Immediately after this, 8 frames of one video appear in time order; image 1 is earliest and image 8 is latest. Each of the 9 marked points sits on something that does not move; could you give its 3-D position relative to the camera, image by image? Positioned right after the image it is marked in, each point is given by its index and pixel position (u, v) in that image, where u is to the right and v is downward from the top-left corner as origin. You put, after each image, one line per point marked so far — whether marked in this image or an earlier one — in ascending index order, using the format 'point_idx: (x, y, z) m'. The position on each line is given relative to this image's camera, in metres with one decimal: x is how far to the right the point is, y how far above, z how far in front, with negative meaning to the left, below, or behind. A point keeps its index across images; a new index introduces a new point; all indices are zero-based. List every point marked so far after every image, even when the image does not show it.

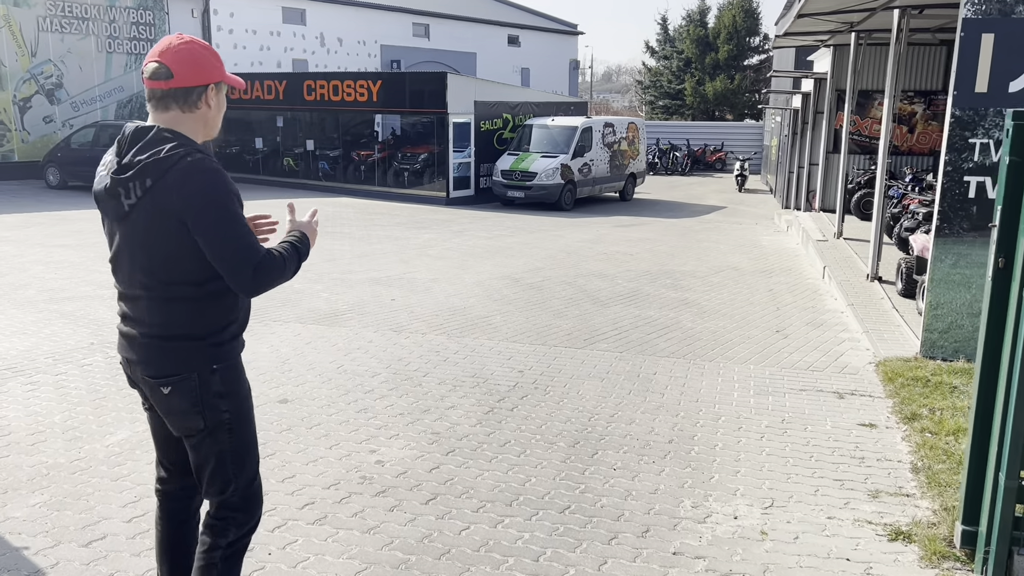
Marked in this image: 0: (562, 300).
0: (+0.5, -0.1, +9.2) m
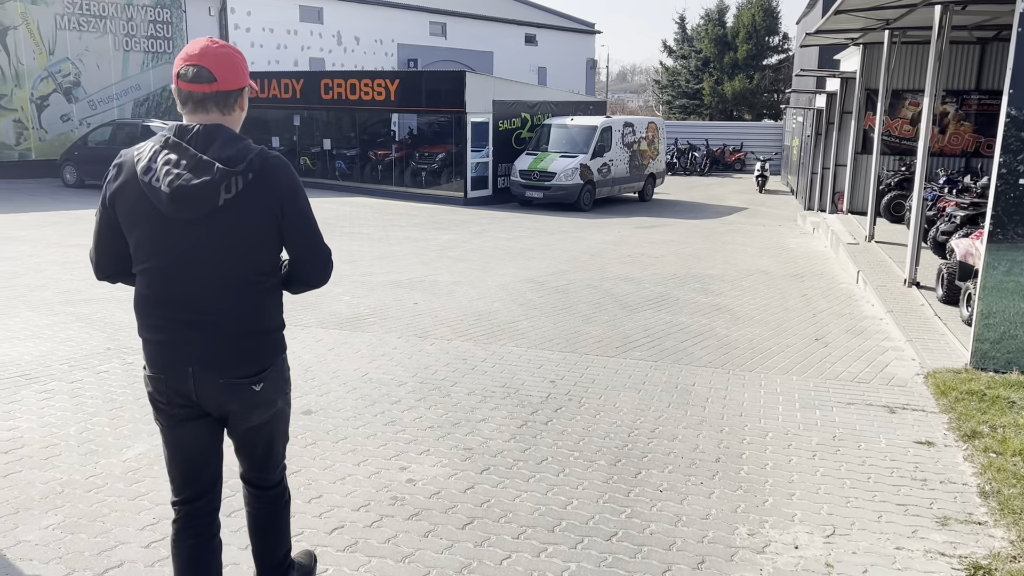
0: (+0.8, -0.2, +8.9) m
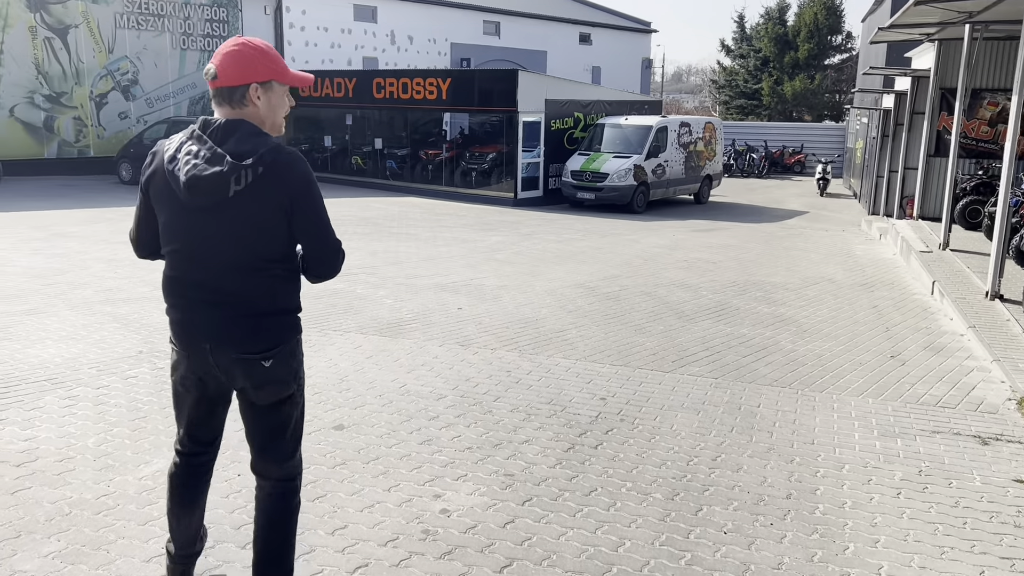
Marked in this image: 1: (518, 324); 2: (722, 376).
0: (+1.3, -0.3, +8.4) m
1: (+0.1, -0.3, +7.7) m
2: (+1.5, -0.6, +6.1) m
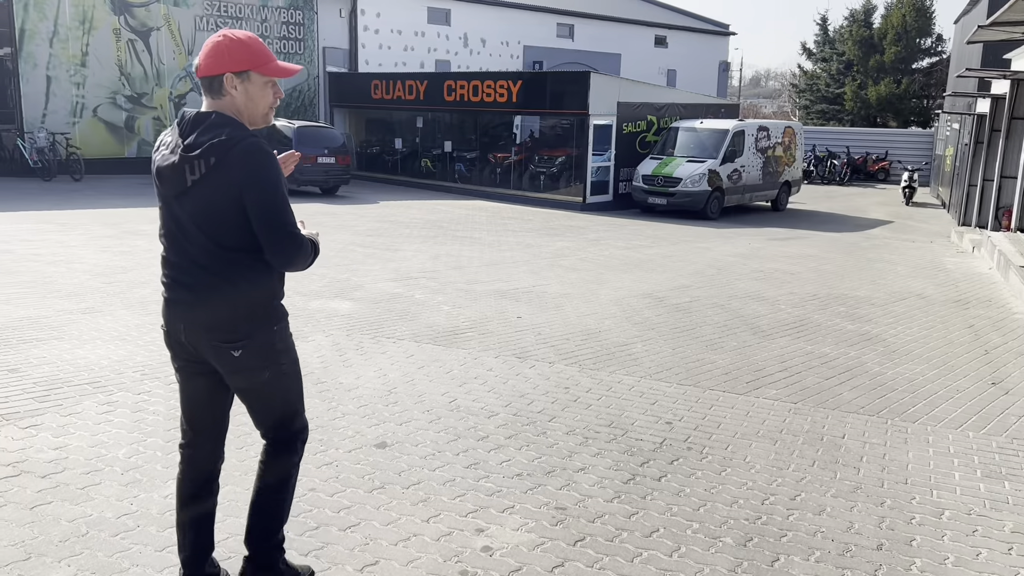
0: (+1.9, -0.4, +7.9) m
1: (+0.6, -0.4, +7.2) m
2: (+1.9, -0.7, +5.6) m
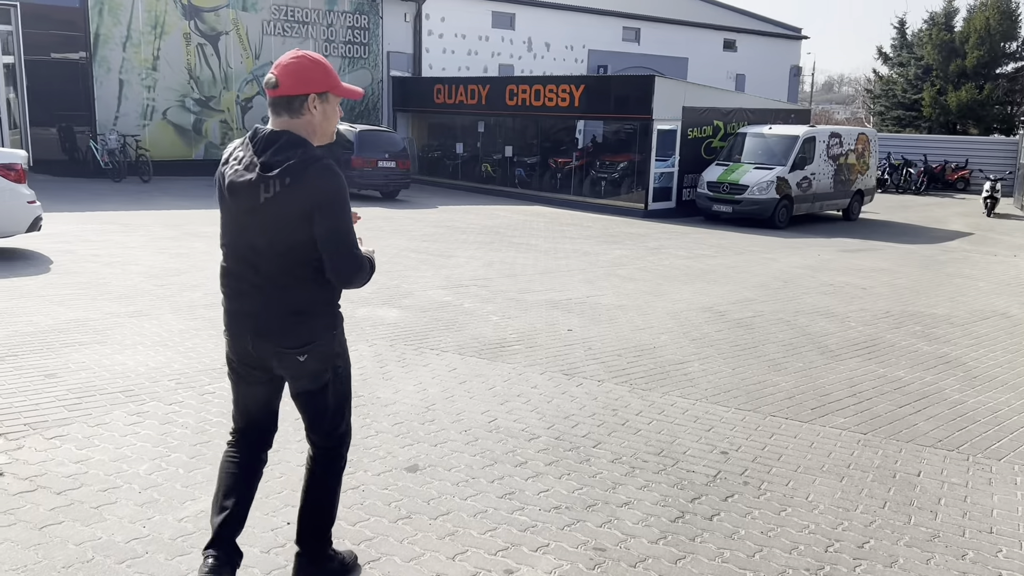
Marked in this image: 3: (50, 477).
0: (+2.3, -0.5, +7.5) m
1: (+1.0, -0.5, +6.9) m
2: (+2.2, -0.9, +5.1) m
3: (-2.1, -0.9, +3.9) m
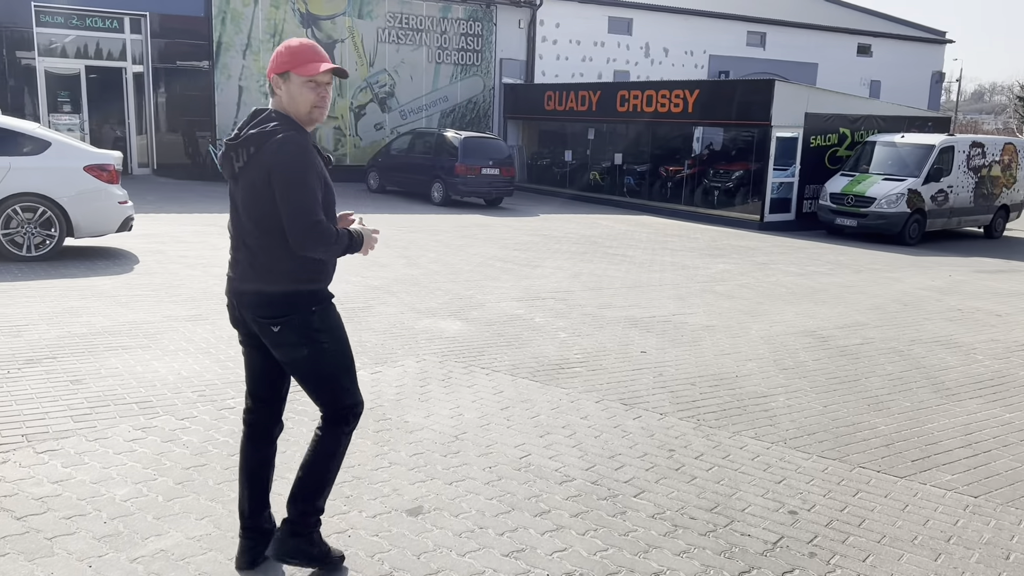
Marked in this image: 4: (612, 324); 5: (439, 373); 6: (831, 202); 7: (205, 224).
0: (+2.8, -0.7, +6.5) m
1: (+1.4, -0.7, +6.1) m
2: (+2.3, -1.0, +4.2) m
3: (-2.1, -0.9, +3.5) m
4: (+0.9, -0.3, +8.0) m
5: (-0.5, -0.6, +5.9) m
6: (+7.2, +2.0, +19.3) m
7: (-5.2, +1.1, +14.5) m
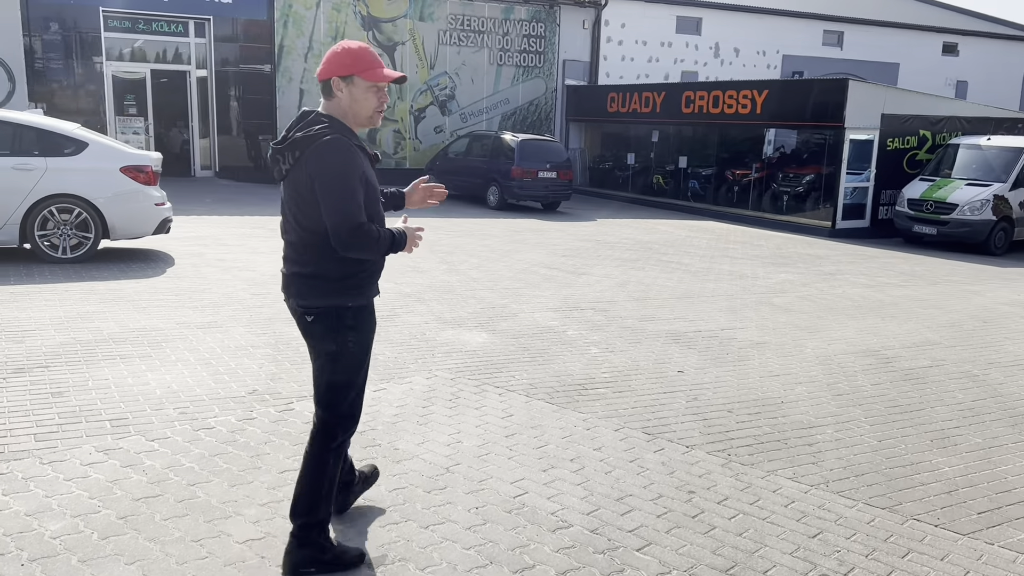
0: (+3.0, -0.8, +5.8) m
1: (+1.5, -0.8, +5.5) m
2: (+2.3, -1.1, +3.5) m
3: (-2.1, -0.9, +3.2) m
4: (+1.2, -0.4, +7.4) m
5: (-0.4, -0.7, +5.4) m
6: (+8.4, +1.7, +18.2) m
7: (-4.4, +1.0, +14.4) m
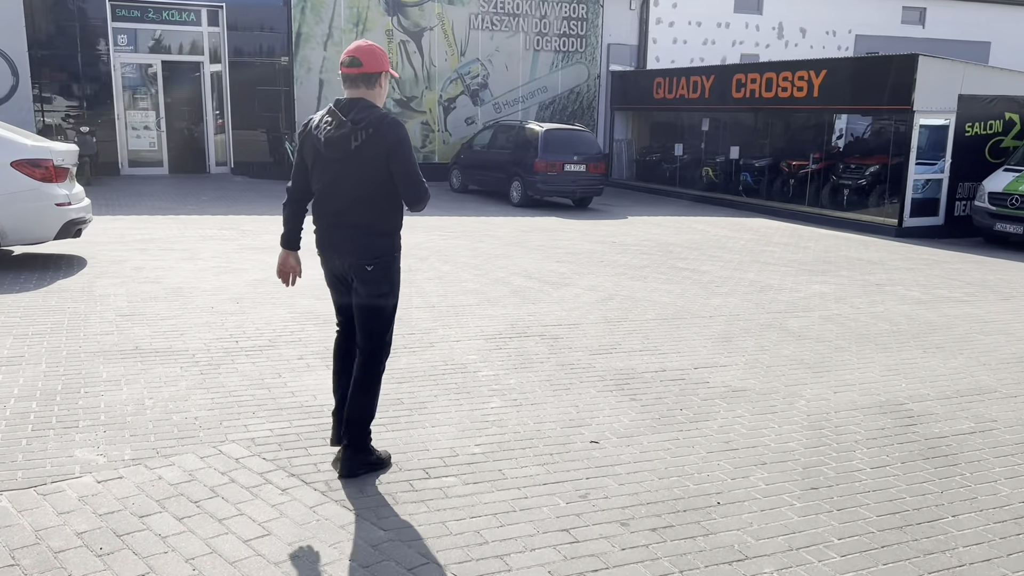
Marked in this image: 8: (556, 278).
0: (+2.1, -1.0, +3.7) m
1: (+0.6, -1.0, +3.6) m
2: (+1.2, -1.3, +1.5) m
3: (-3.2, -1.1, +1.7) m
4: (+0.5, -0.6, +5.6) m
5: (-1.3, -0.8, +3.7) m
6: (+8.6, +1.6, +15.6) m
7: (-4.4, +0.9, +13.0) m
8: (+0.5, +0.1, +10.0) m
